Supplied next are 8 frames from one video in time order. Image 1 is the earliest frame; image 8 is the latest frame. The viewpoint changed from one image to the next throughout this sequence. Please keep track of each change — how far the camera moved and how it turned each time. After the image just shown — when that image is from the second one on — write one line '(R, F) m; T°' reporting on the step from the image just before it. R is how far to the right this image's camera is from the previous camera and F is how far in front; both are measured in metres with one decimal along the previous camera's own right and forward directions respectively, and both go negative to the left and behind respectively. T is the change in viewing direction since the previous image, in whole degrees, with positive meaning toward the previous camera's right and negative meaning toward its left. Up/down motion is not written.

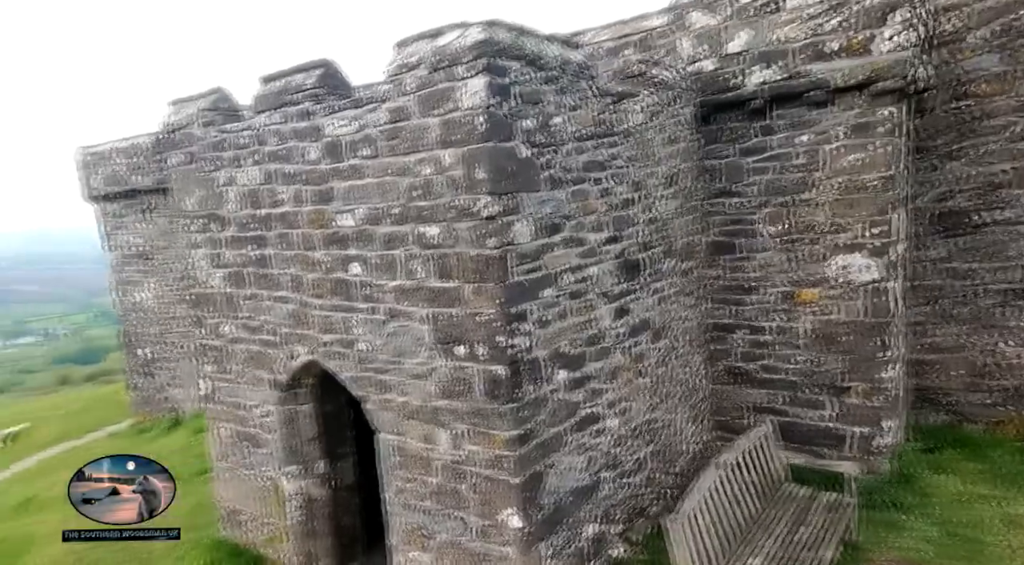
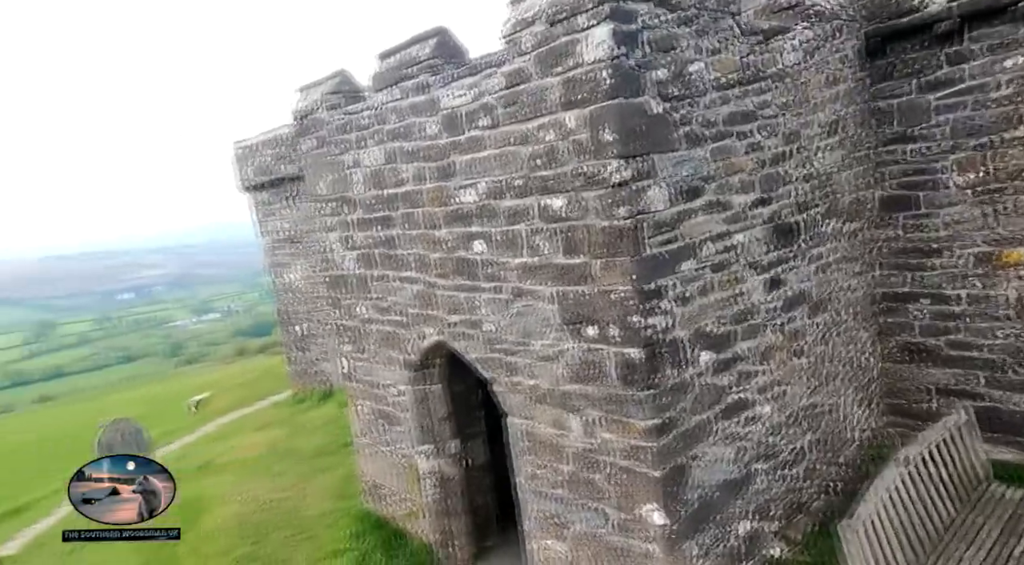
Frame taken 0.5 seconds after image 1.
(0.0, +0.3) m; -11°
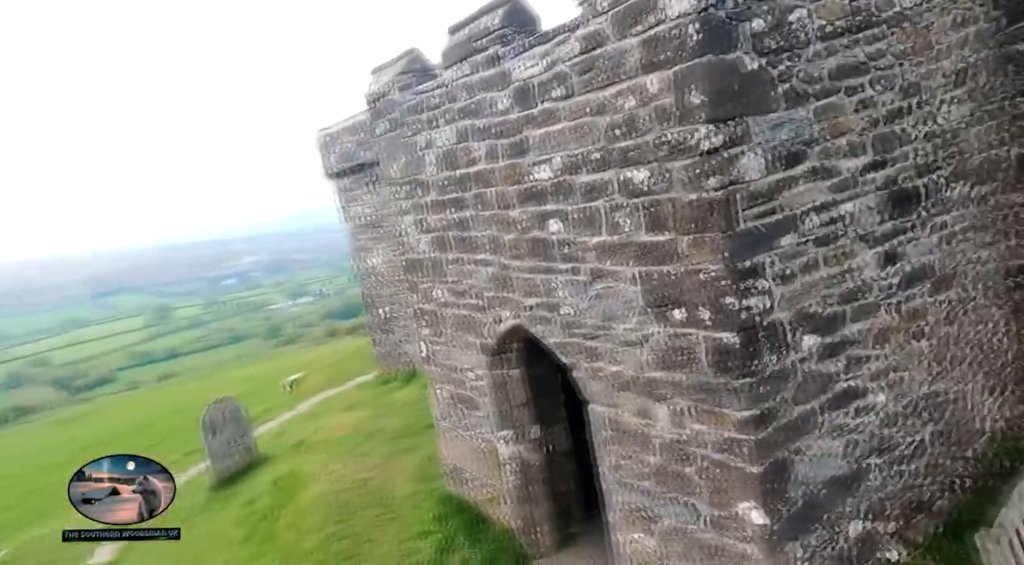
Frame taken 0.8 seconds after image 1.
(0.0, +0.2) m; -7°
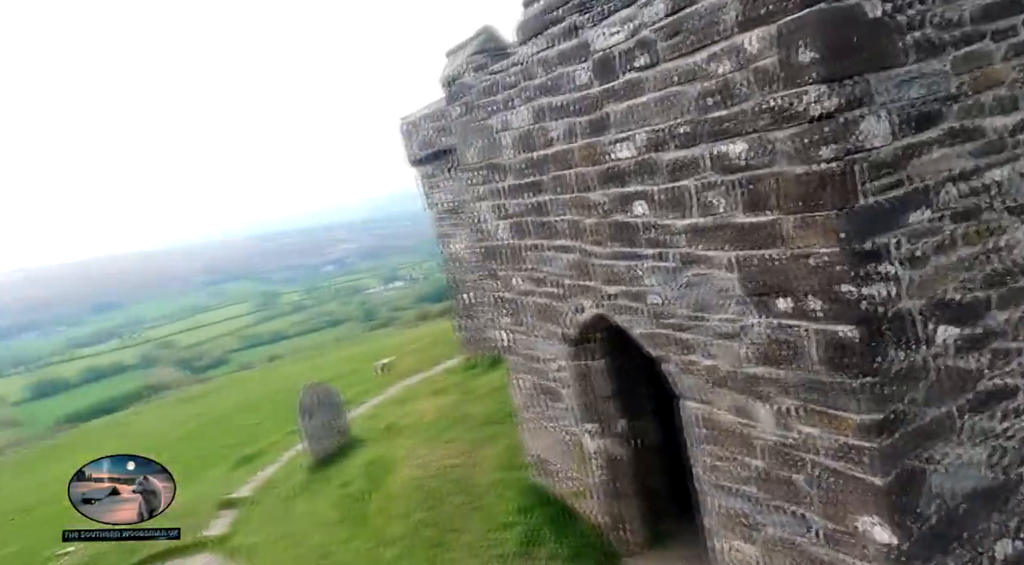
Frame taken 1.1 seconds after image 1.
(0.0, +0.2) m; -7°
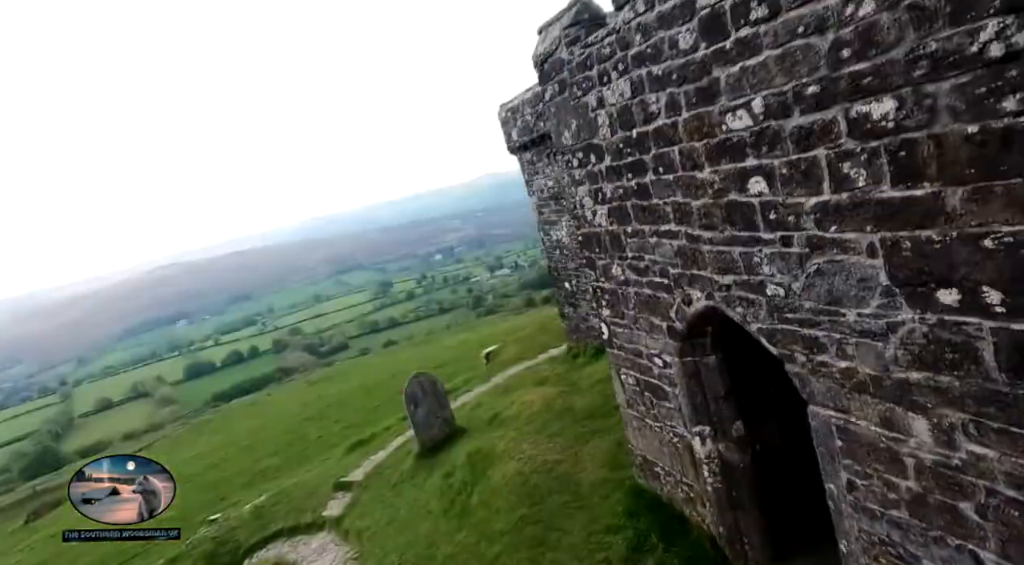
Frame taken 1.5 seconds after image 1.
(0.0, +0.3) m; -9°
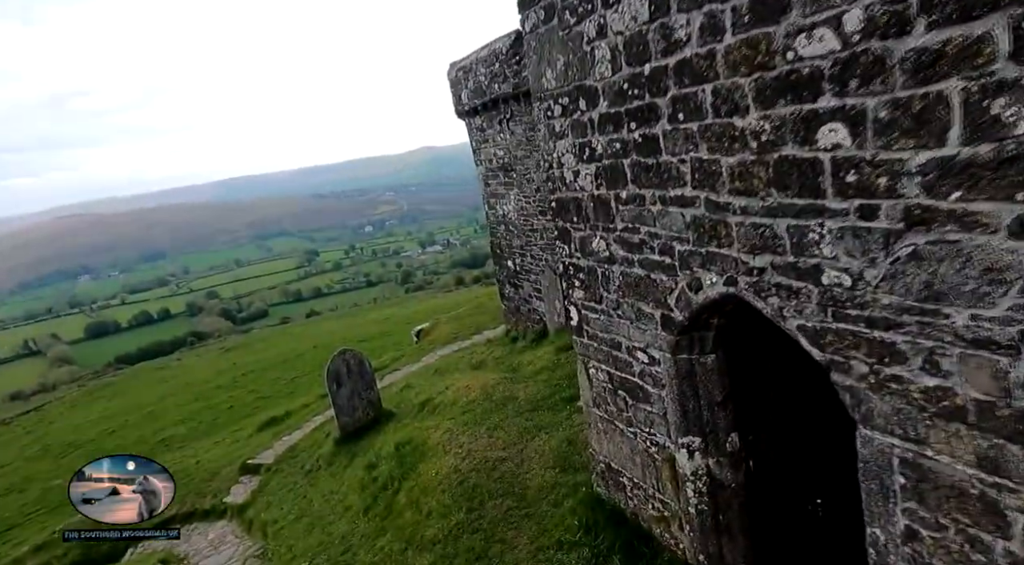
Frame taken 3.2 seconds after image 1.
(-0.2, +0.9) m; +6°
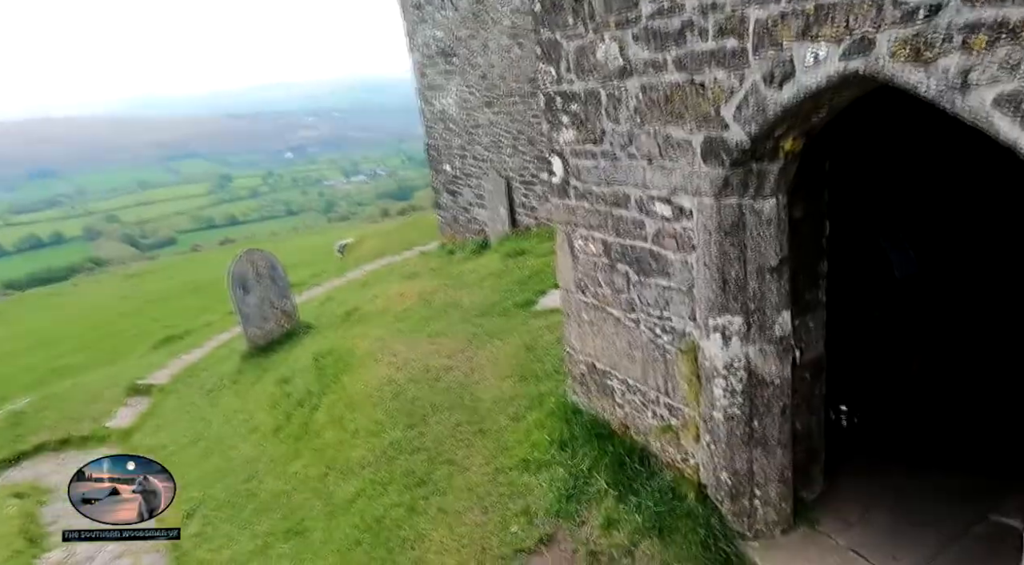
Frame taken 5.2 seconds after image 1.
(-0.2, +1.1) m; +6°
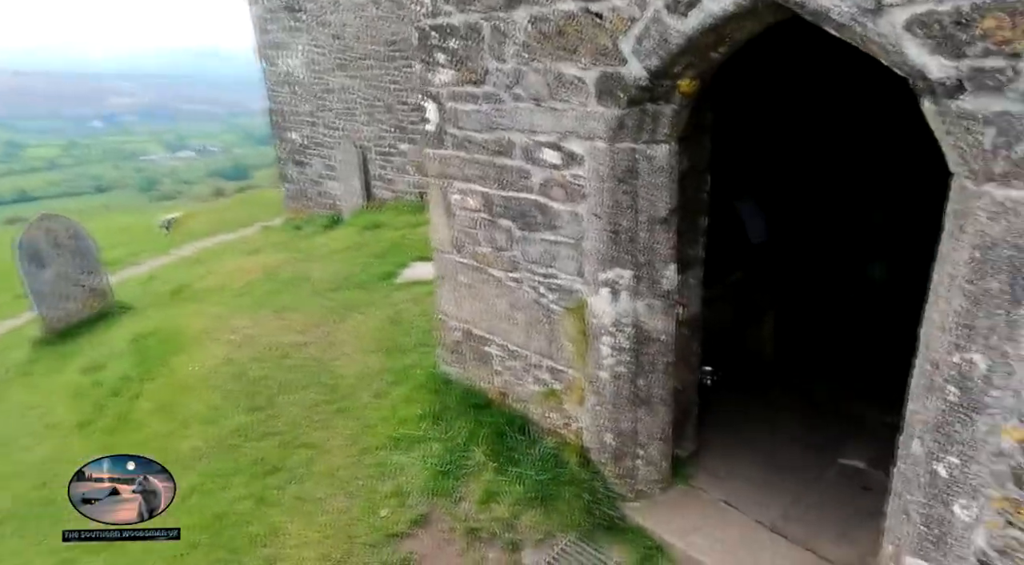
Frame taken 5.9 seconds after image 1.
(-0.1, +0.3) m; +13°
